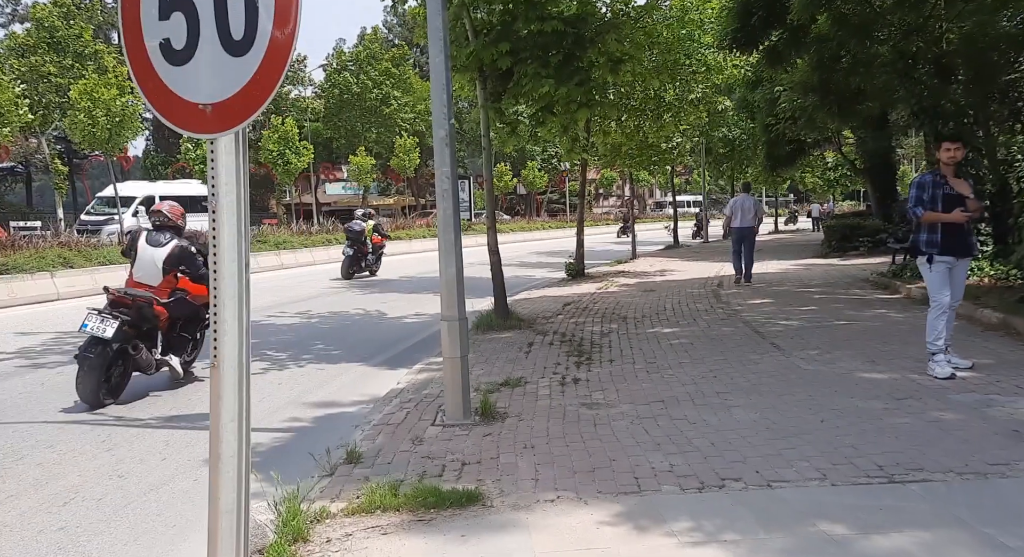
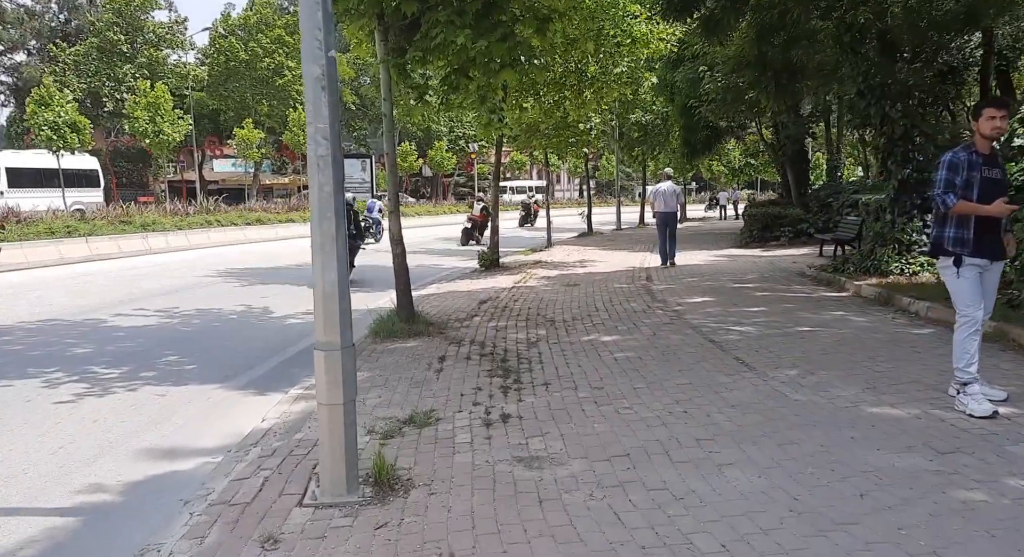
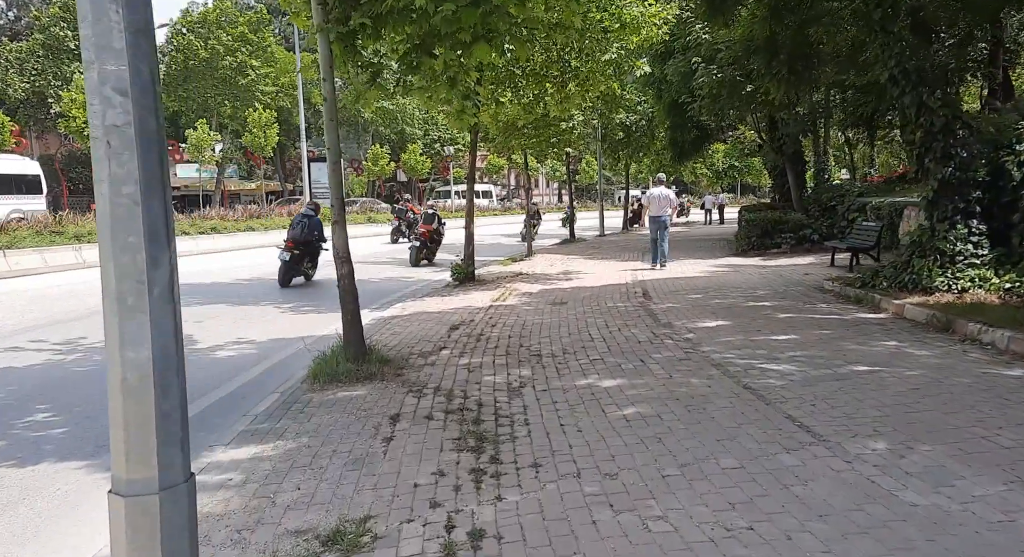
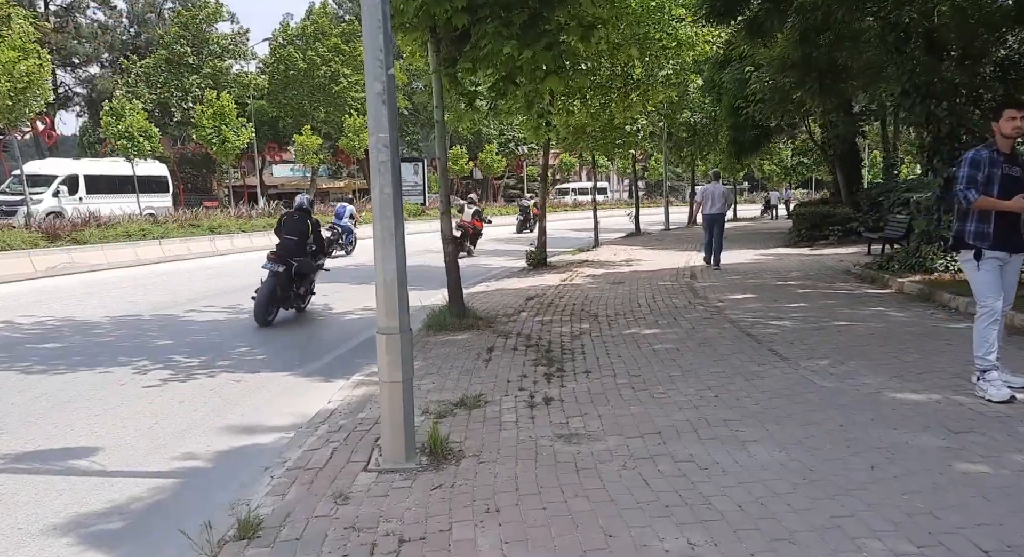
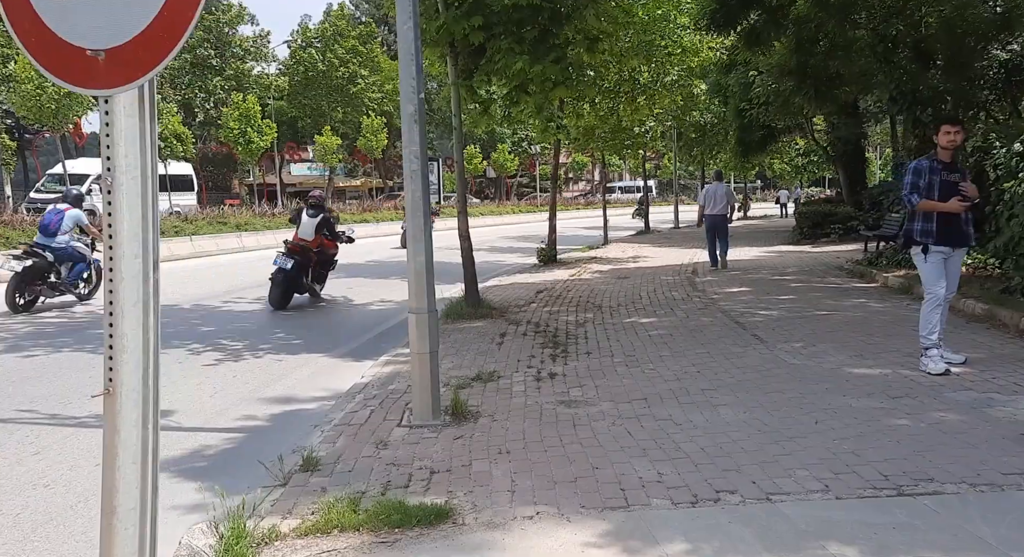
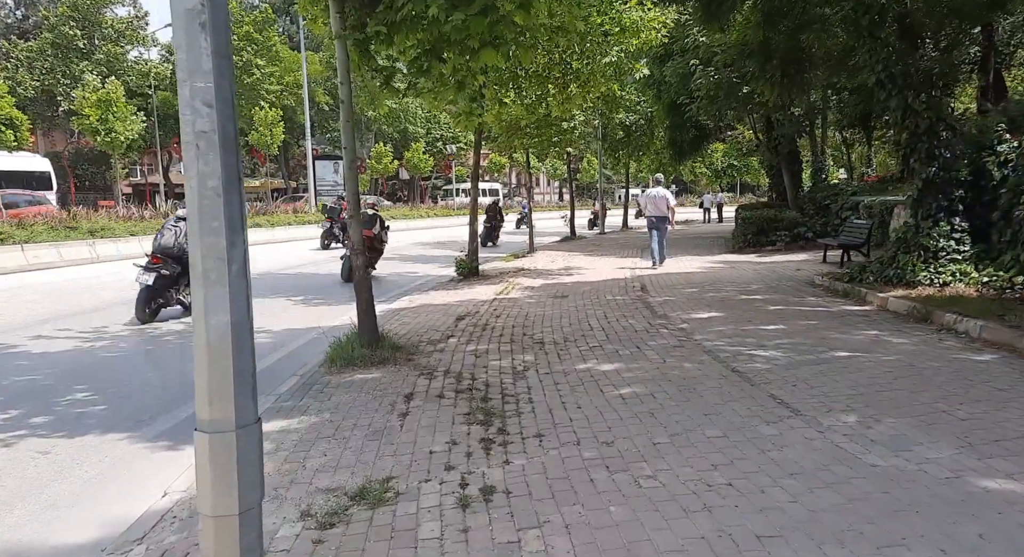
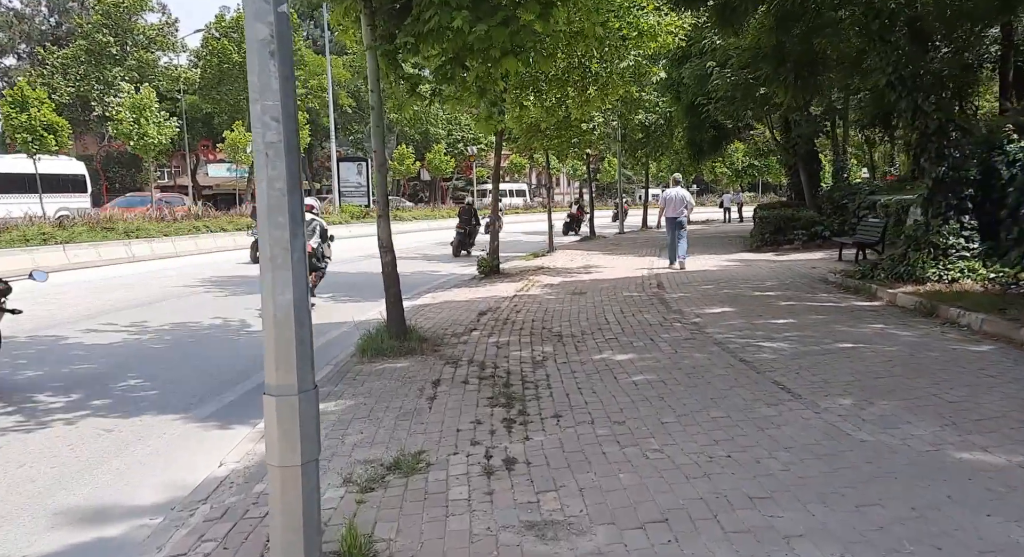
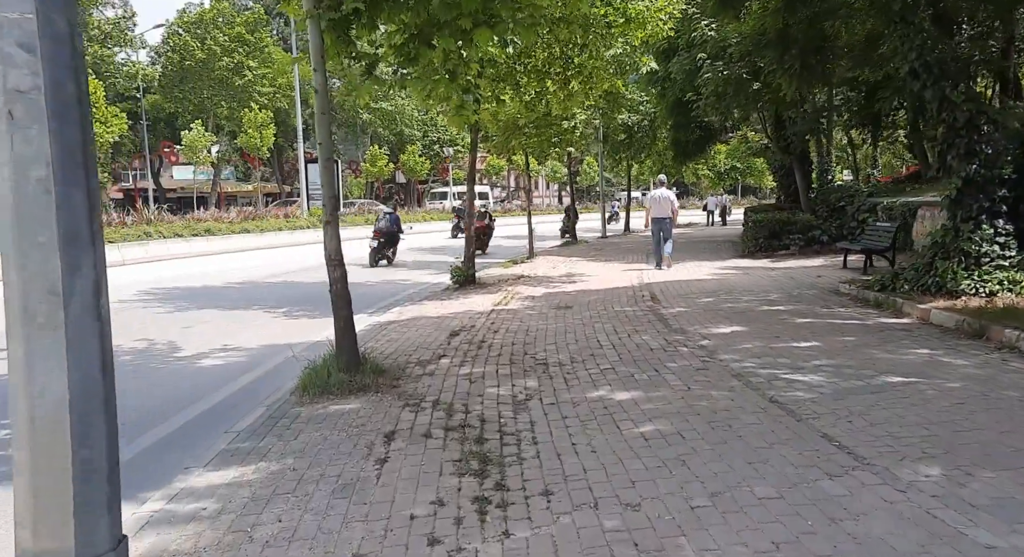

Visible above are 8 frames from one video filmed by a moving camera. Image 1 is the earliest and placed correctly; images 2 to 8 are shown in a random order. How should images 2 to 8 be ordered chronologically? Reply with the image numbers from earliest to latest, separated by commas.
5, 4, 2, 7, 6, 3, 8
